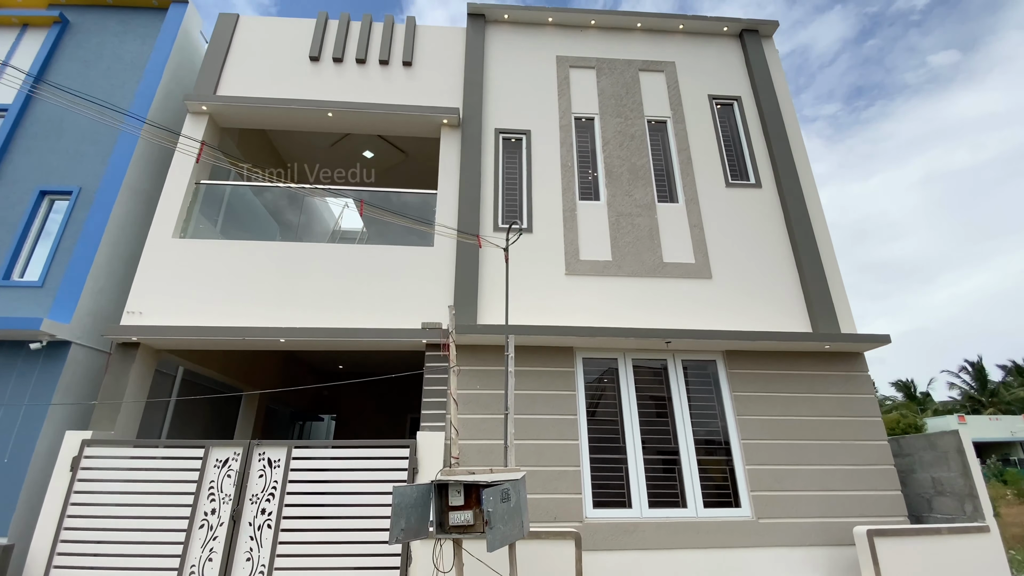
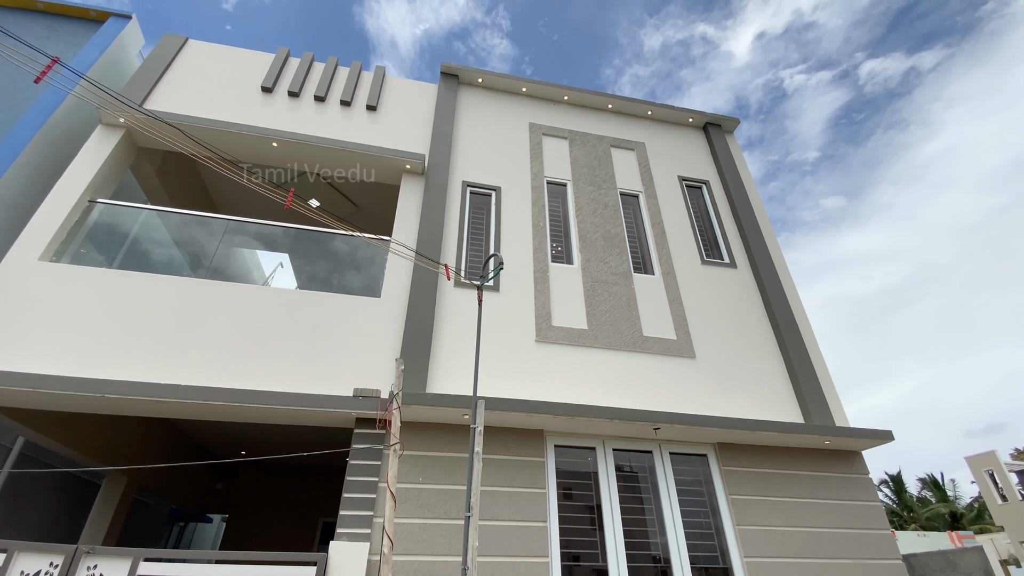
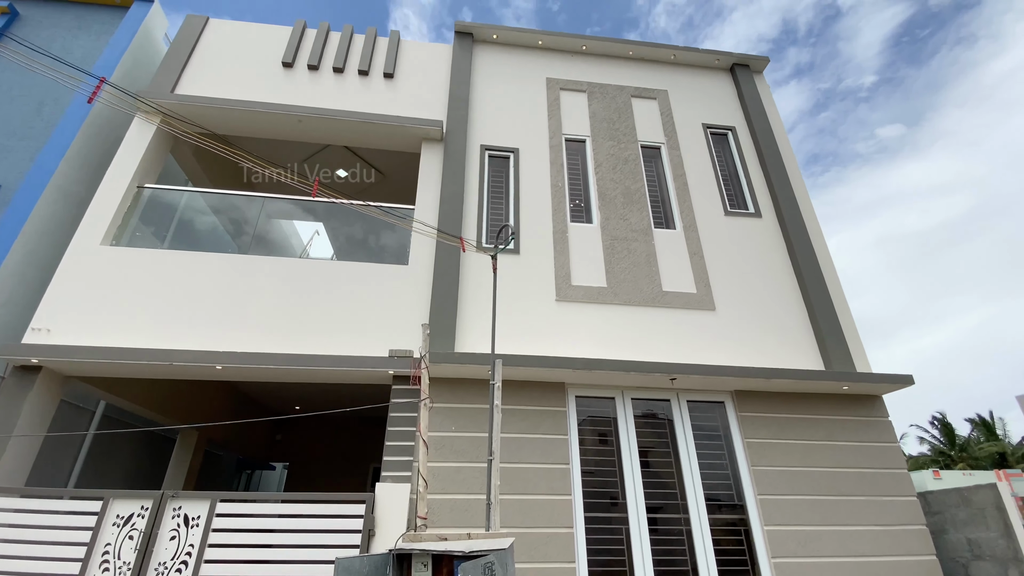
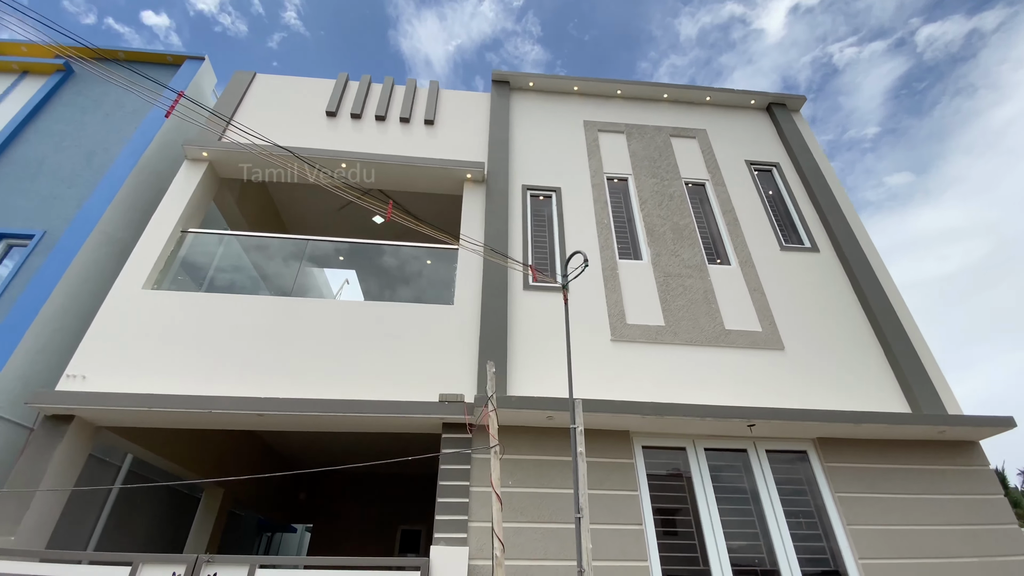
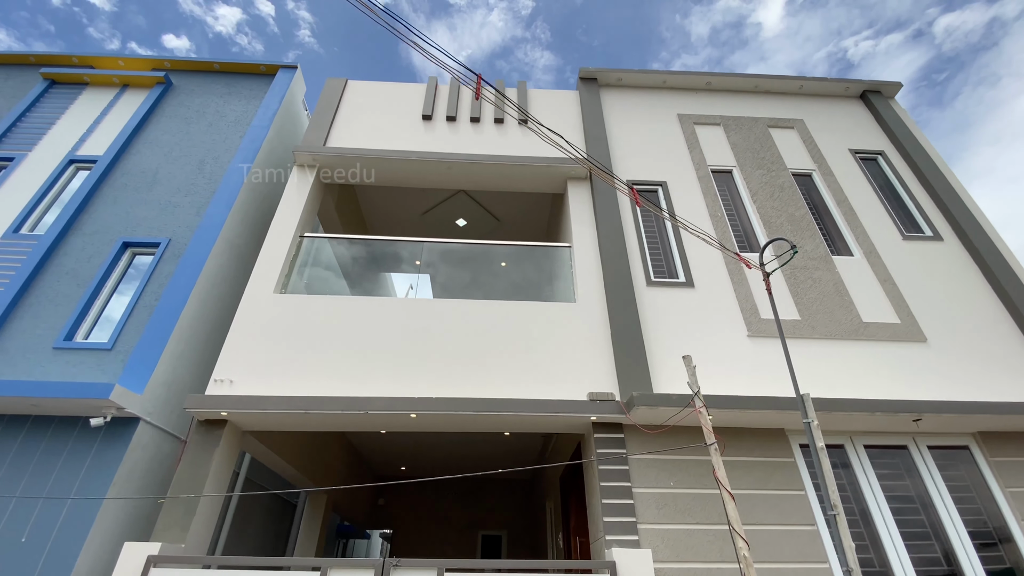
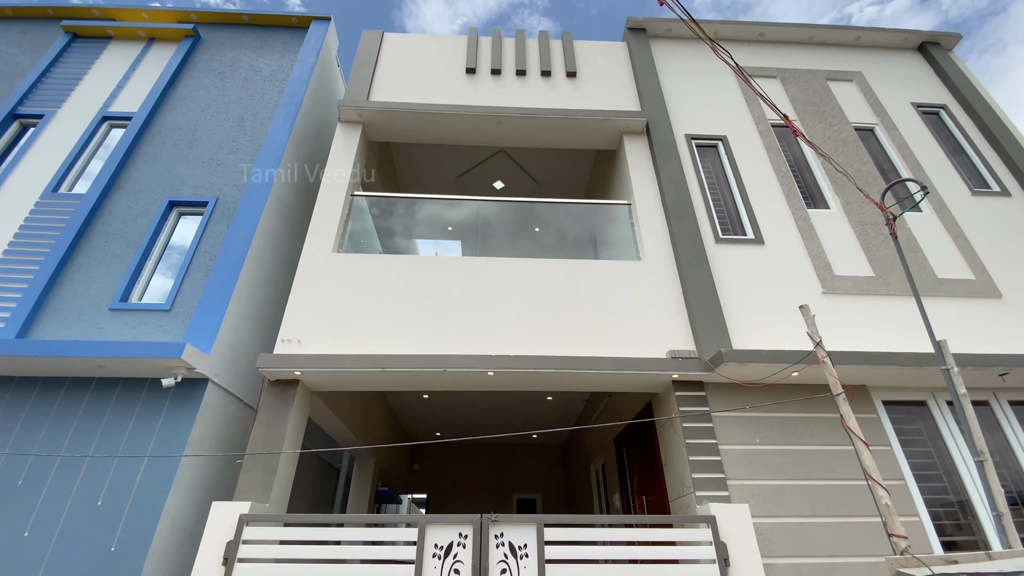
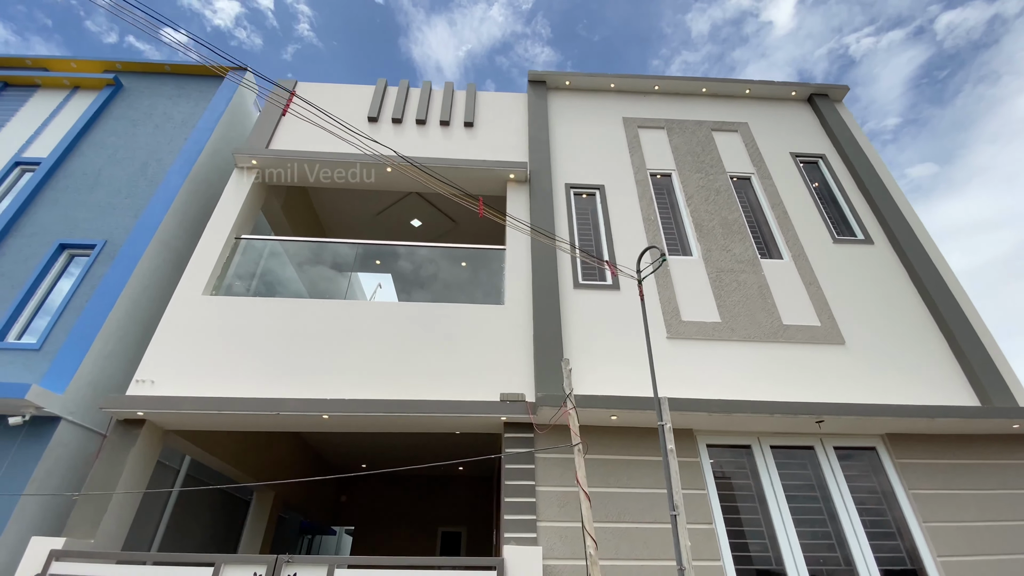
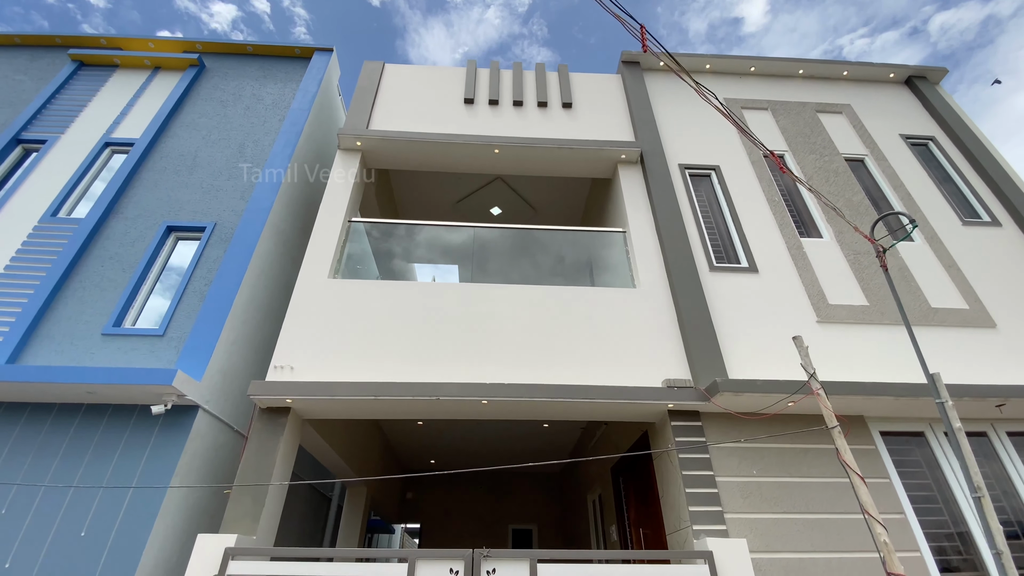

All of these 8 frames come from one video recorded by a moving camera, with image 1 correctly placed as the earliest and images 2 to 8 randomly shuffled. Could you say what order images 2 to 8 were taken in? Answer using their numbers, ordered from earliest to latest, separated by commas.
3, 2, 4, 7, 5, 8, 6
